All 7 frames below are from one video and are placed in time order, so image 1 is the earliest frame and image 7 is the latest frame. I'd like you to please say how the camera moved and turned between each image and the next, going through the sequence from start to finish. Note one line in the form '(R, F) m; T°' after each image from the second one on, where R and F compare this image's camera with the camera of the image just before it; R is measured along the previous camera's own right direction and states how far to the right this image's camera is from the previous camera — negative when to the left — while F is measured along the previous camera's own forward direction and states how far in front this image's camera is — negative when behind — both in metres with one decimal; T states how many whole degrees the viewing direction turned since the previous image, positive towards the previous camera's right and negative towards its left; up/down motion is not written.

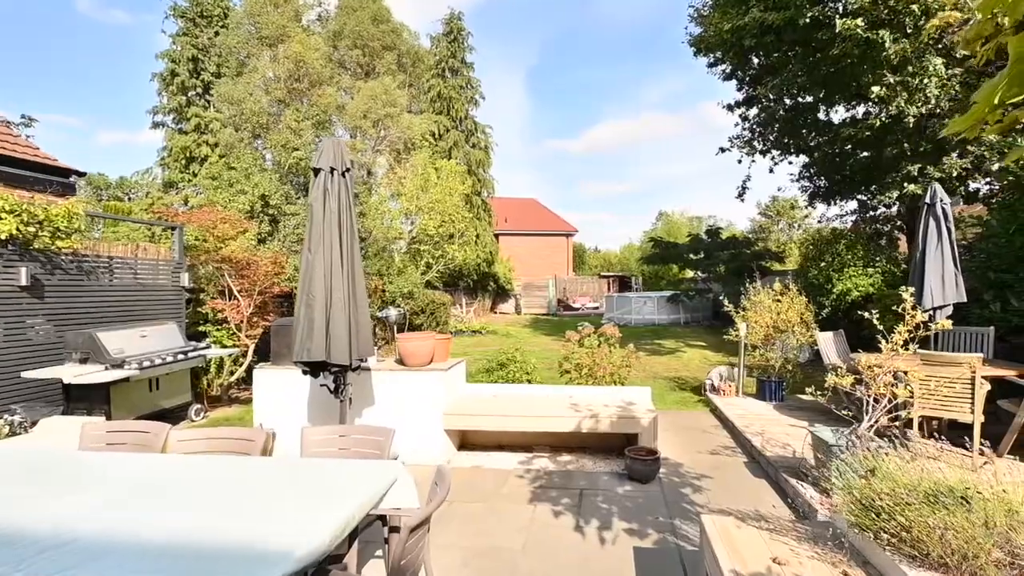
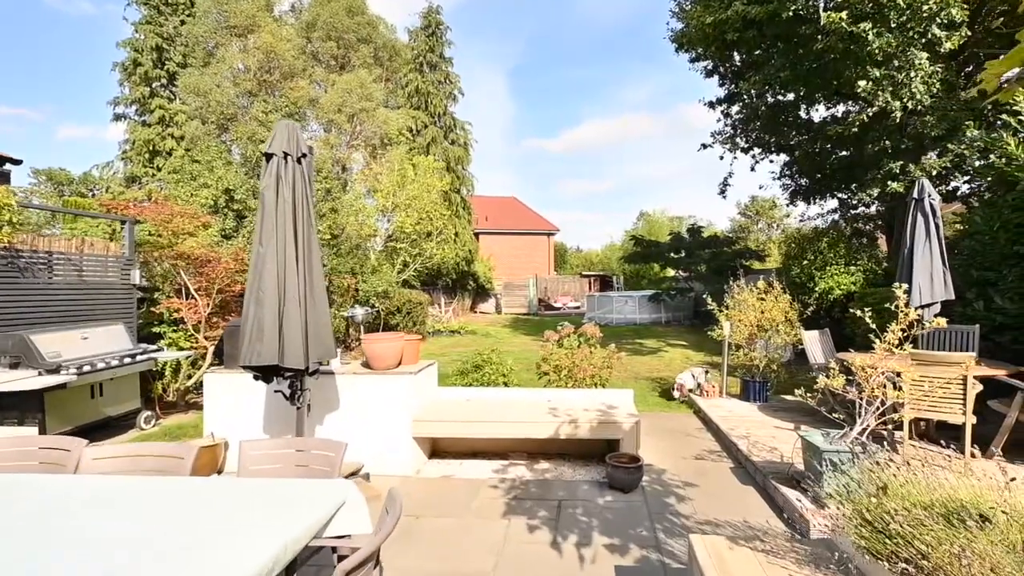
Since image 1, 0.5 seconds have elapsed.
(+0.1, +0.3) m; +2°
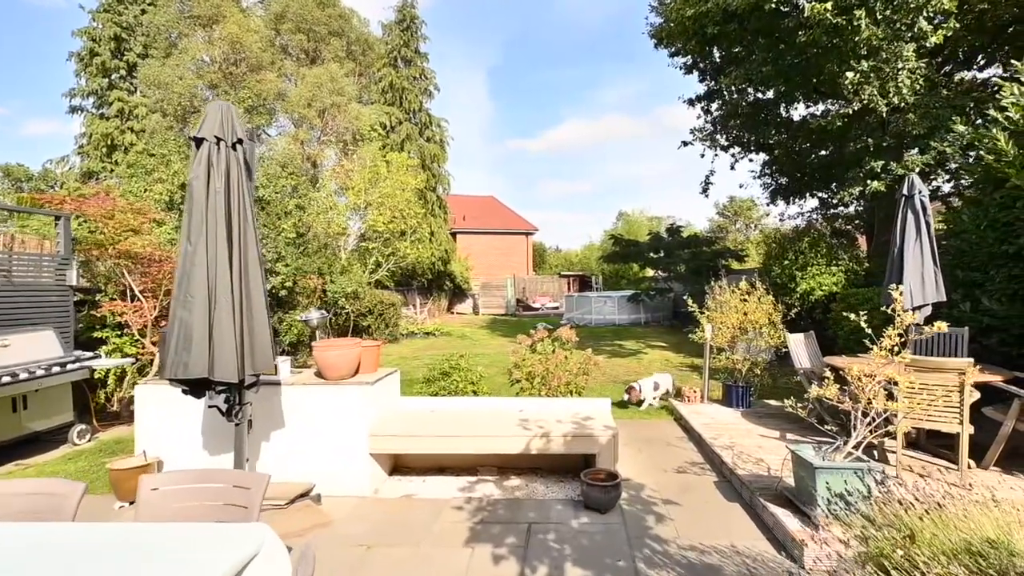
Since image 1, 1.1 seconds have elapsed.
(+0.1, +0.4) m; +2°
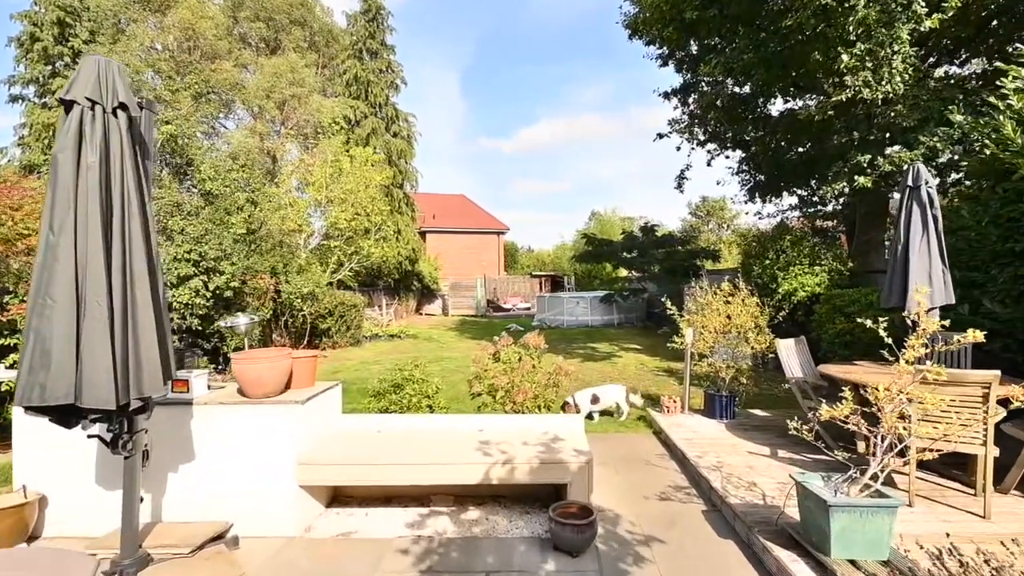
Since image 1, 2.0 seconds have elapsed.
(+0.1, +0.6) m; +3°
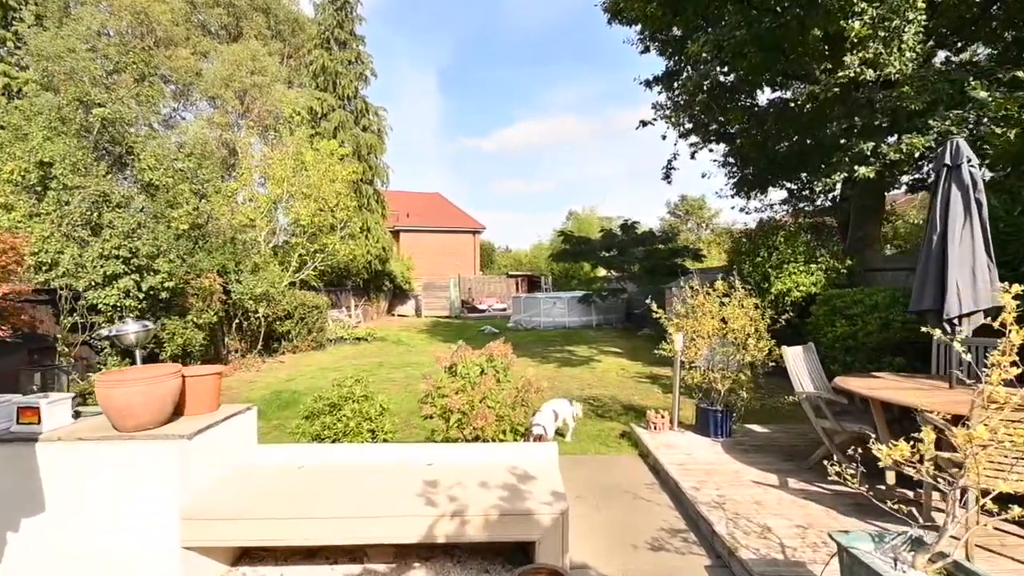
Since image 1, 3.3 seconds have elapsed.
(+0.1, +0.8) m; +2°
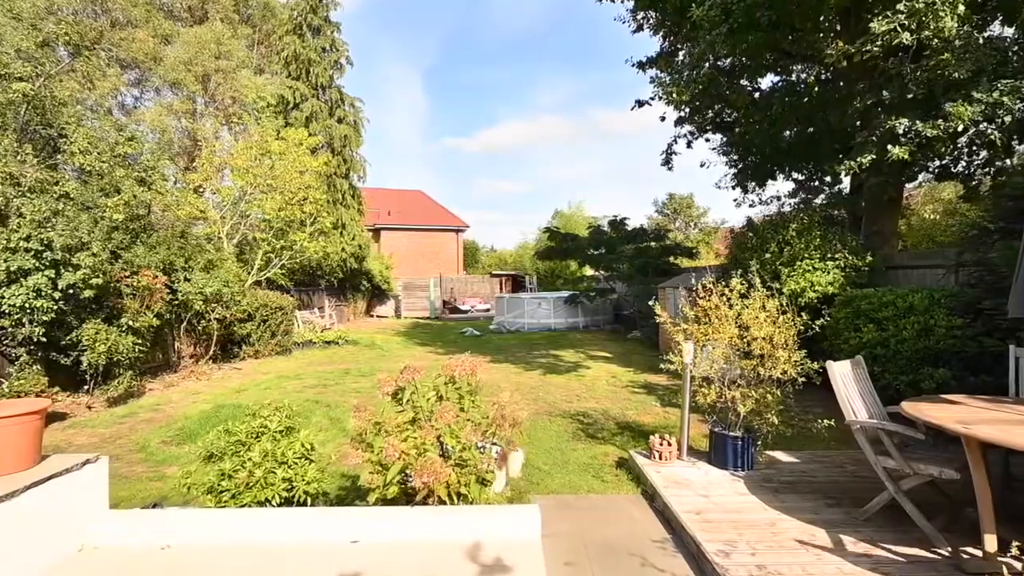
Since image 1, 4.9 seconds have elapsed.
(+0.1, +1.0) m; +1°
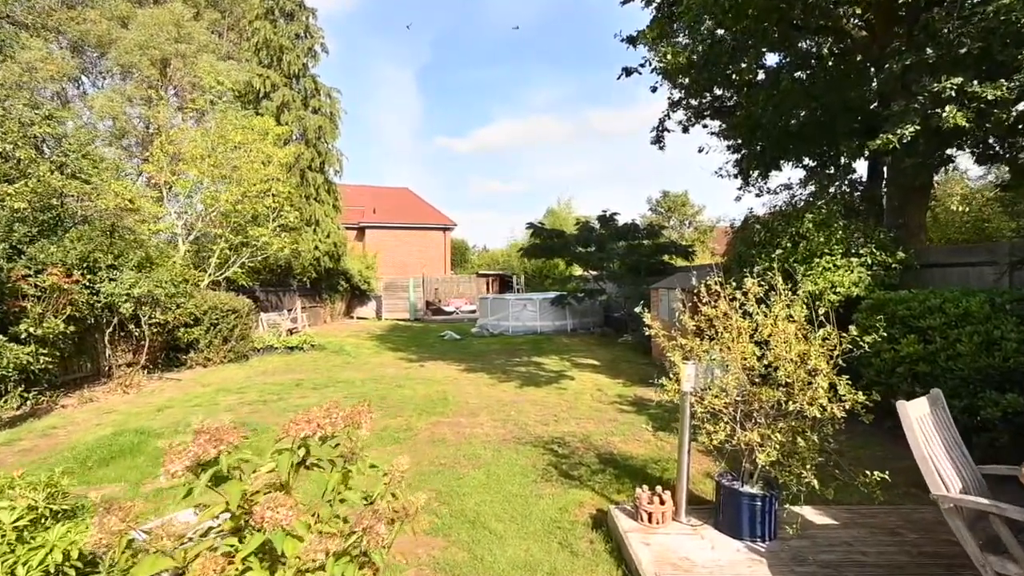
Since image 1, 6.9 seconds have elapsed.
(+0.3, +1.2) m; +1°
